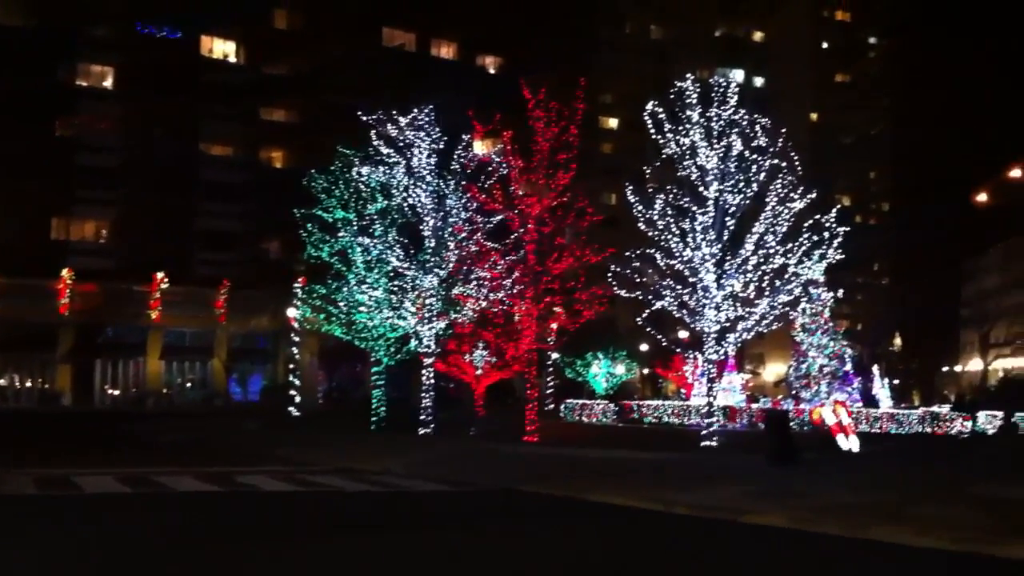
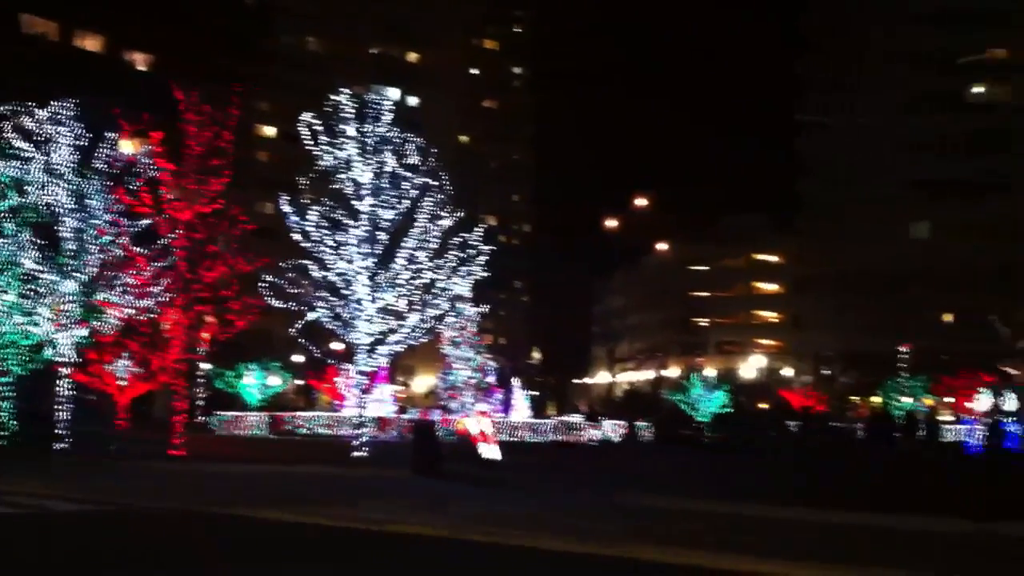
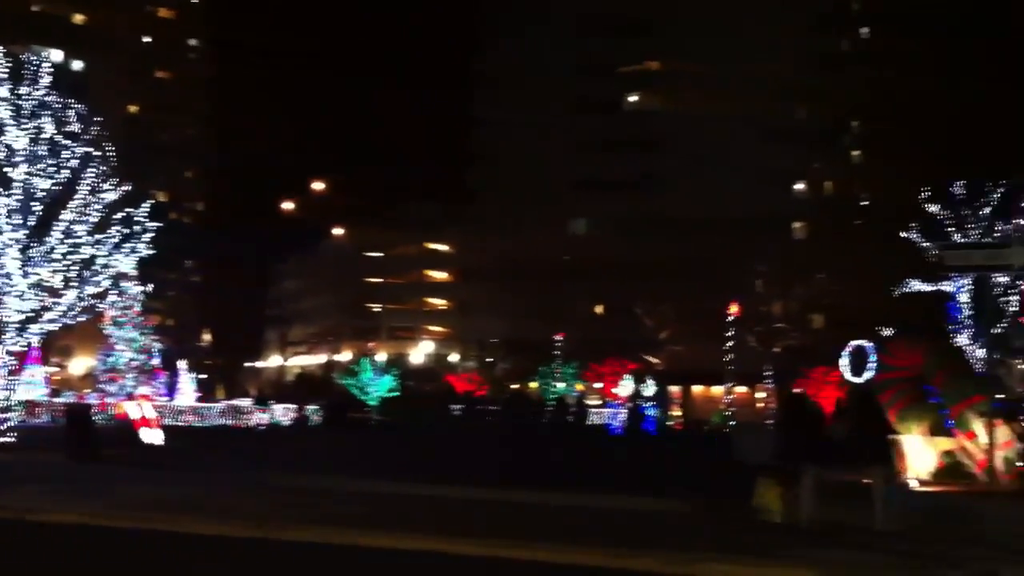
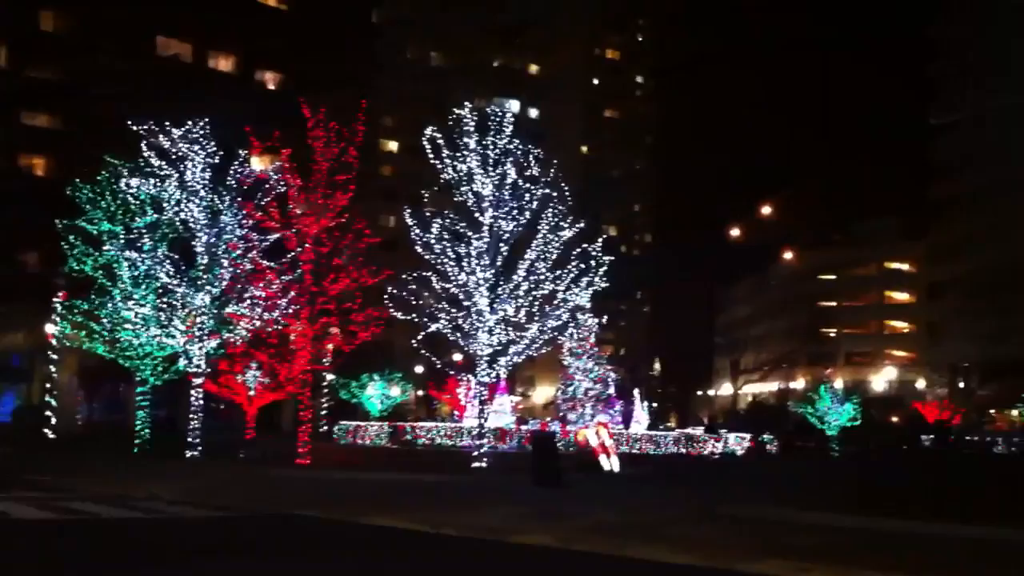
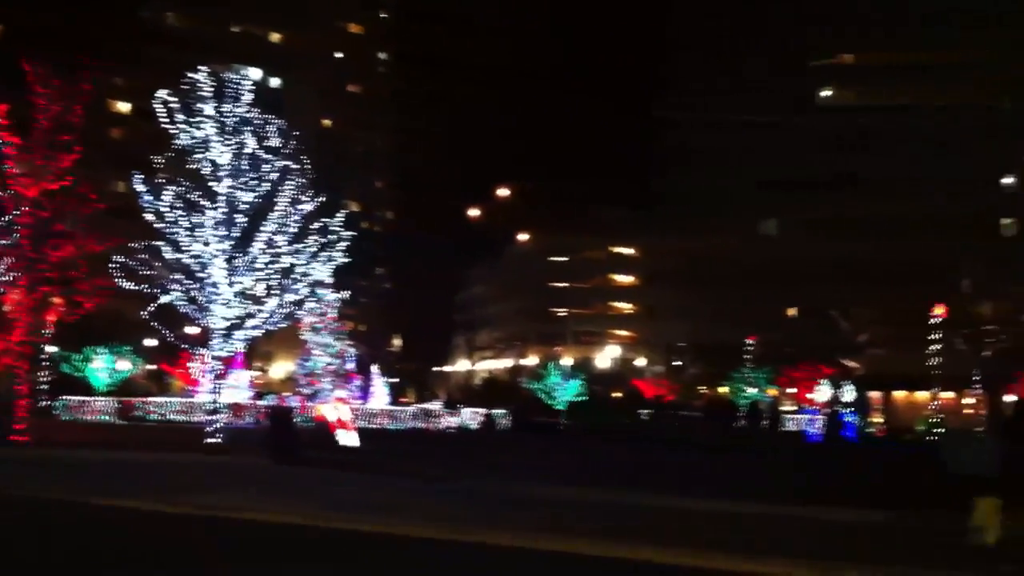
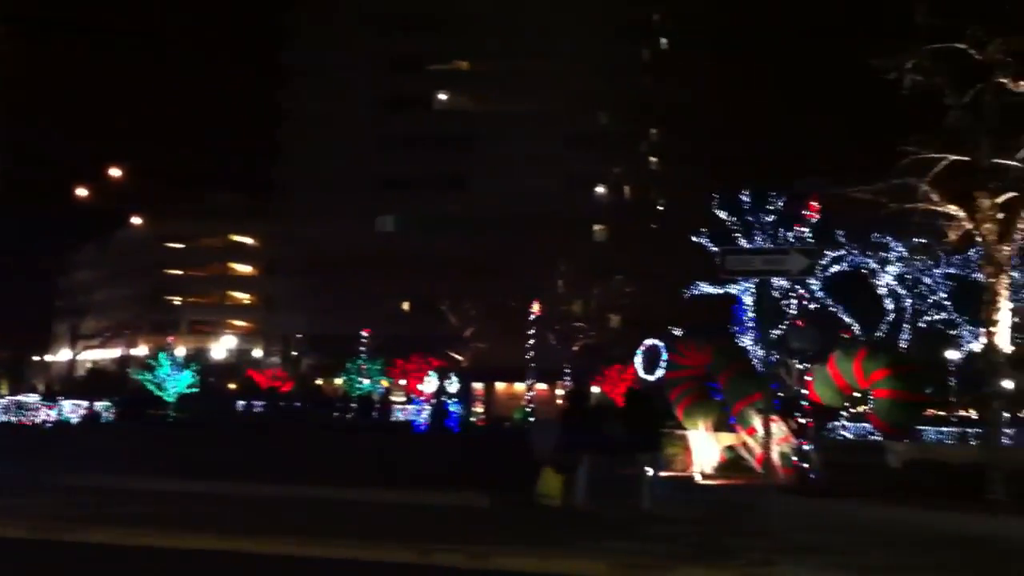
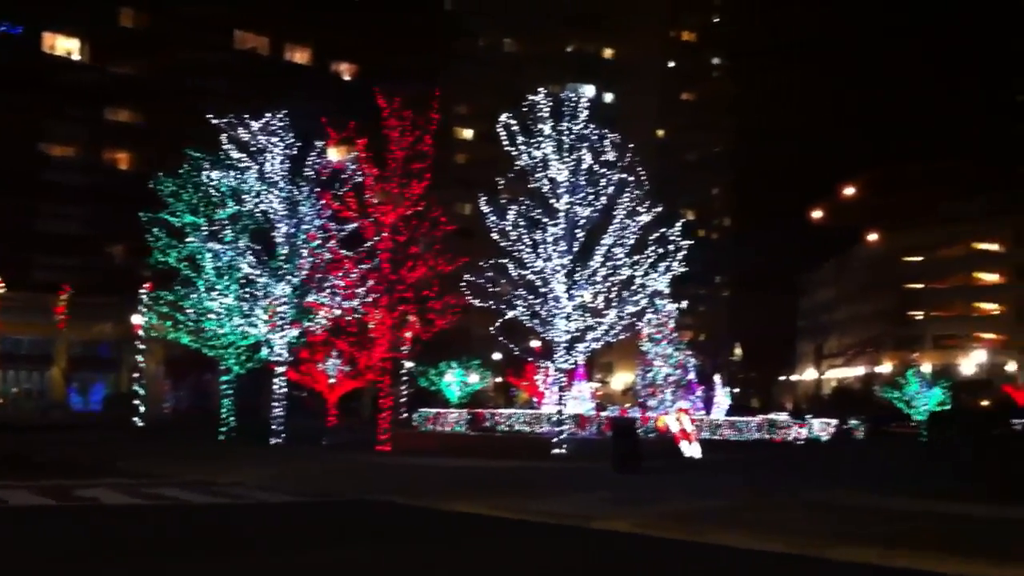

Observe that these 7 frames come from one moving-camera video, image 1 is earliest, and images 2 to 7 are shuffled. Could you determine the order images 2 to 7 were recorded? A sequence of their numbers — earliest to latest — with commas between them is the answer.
7, 4, 2, 5, 3, 6
